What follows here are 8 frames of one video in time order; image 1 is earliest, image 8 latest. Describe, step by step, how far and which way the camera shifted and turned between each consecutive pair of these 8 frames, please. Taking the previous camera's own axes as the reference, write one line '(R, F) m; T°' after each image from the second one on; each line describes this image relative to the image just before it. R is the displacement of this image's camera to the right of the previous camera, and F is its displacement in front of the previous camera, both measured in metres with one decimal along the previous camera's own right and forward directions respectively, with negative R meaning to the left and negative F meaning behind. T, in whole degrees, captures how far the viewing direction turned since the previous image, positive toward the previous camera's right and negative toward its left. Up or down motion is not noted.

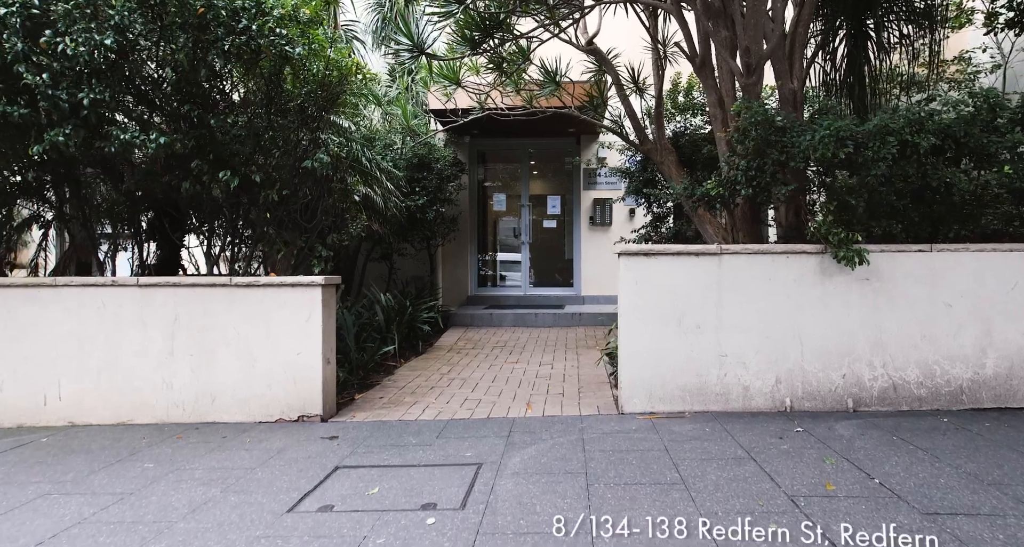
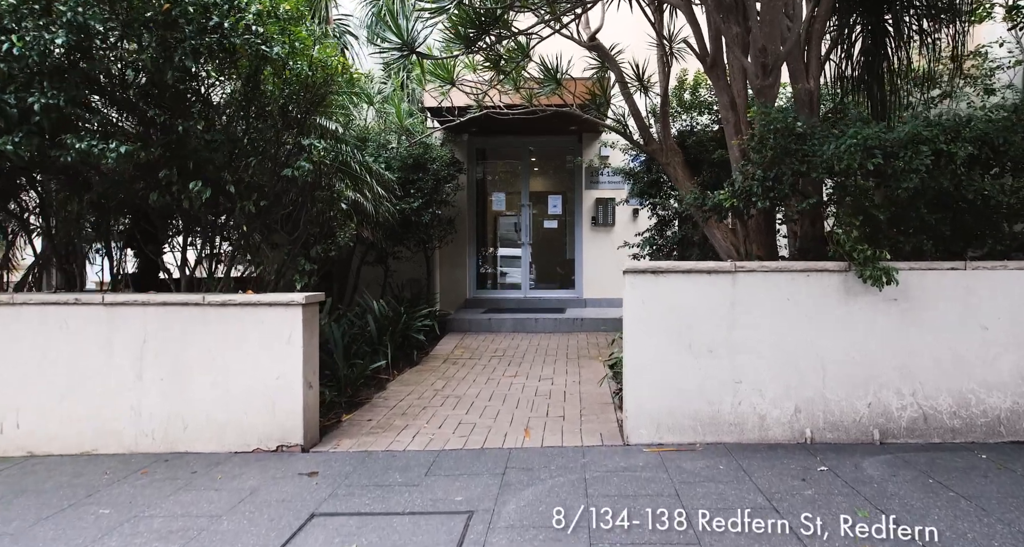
(0.0, +0.4) m; 0°
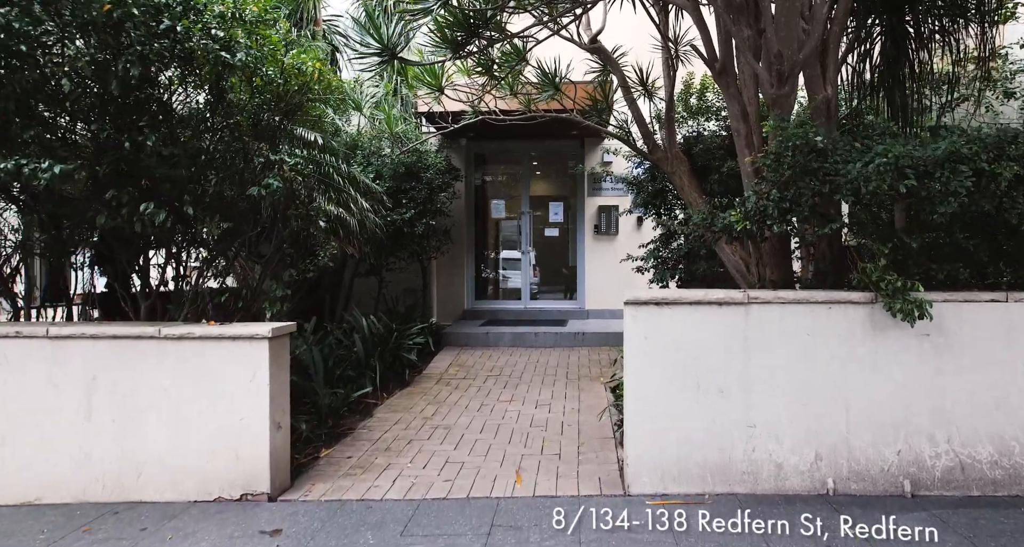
(+0.1, +0.4) m; 0°
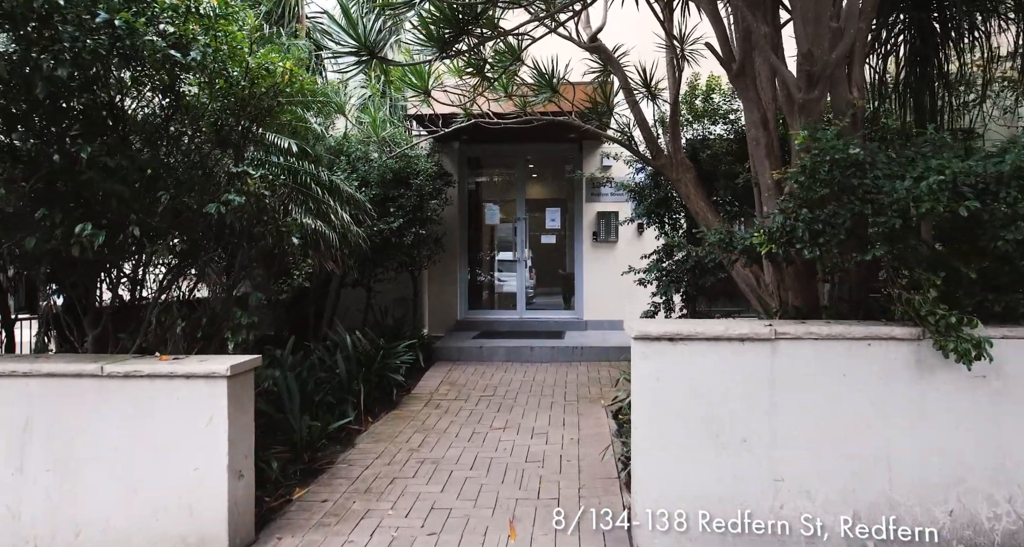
(0.0, +0.5) m; 0°
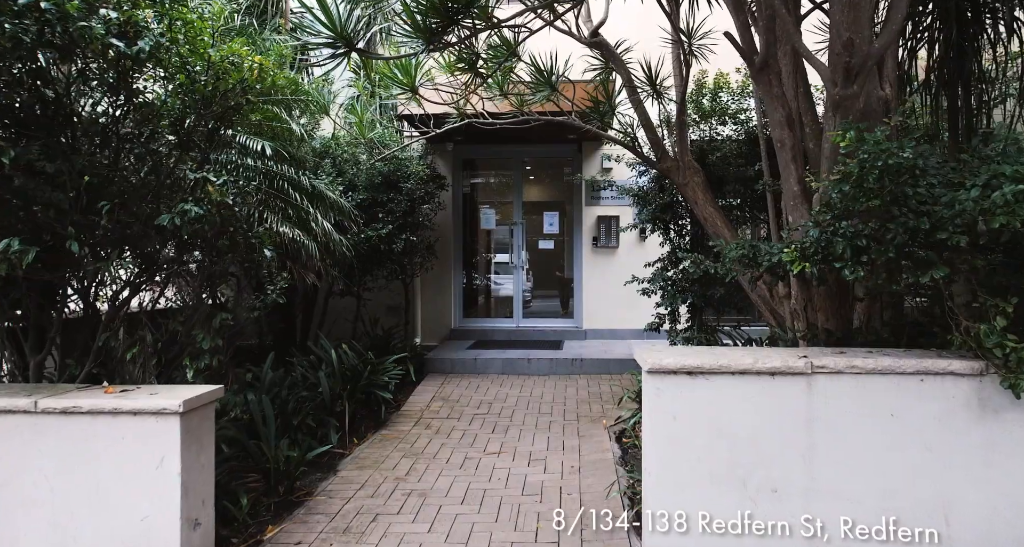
(0.0, +0.4) m; 0°
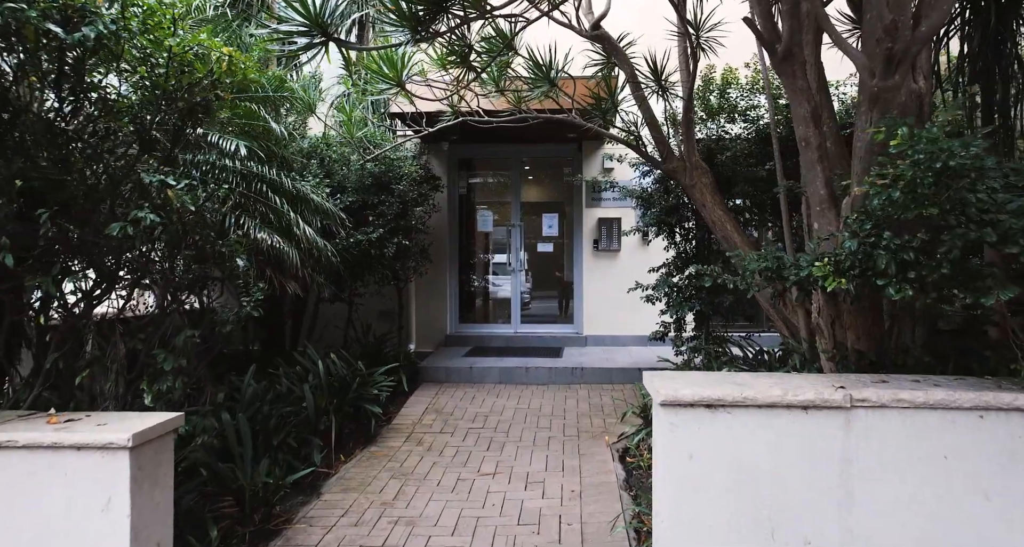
(0.0, +0.4) m; 0°
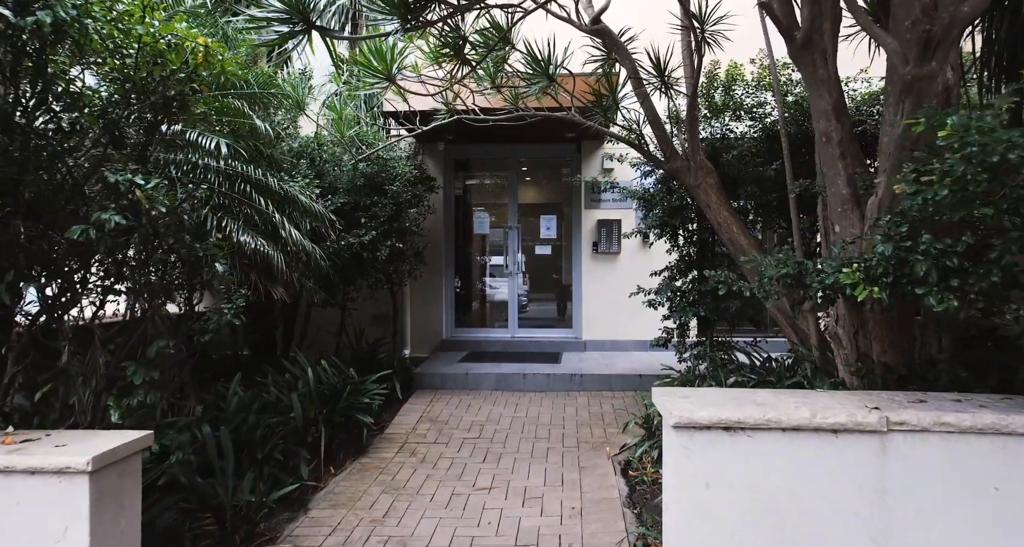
(0.0, +0.2) m; 0°
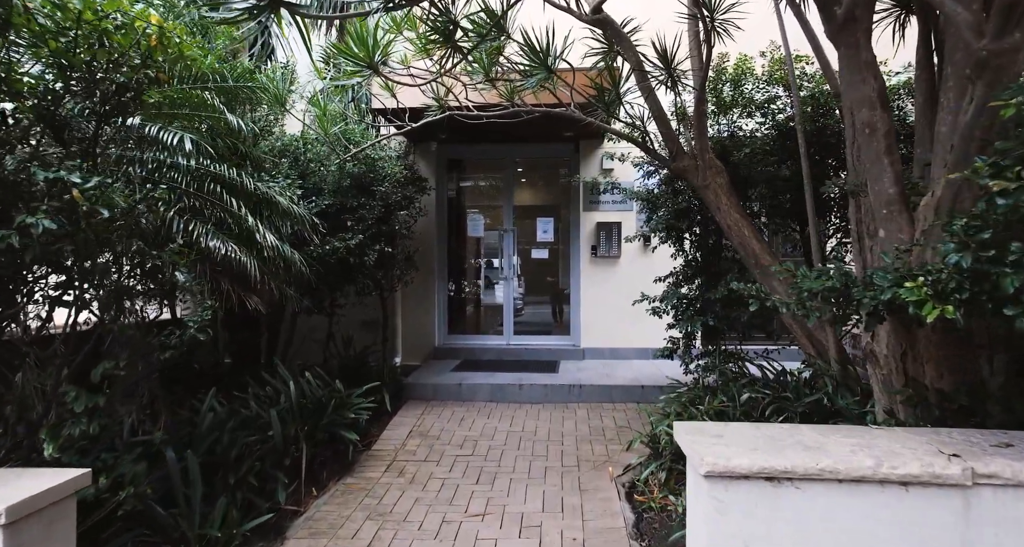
(0.0, +0.4) m; 0°
